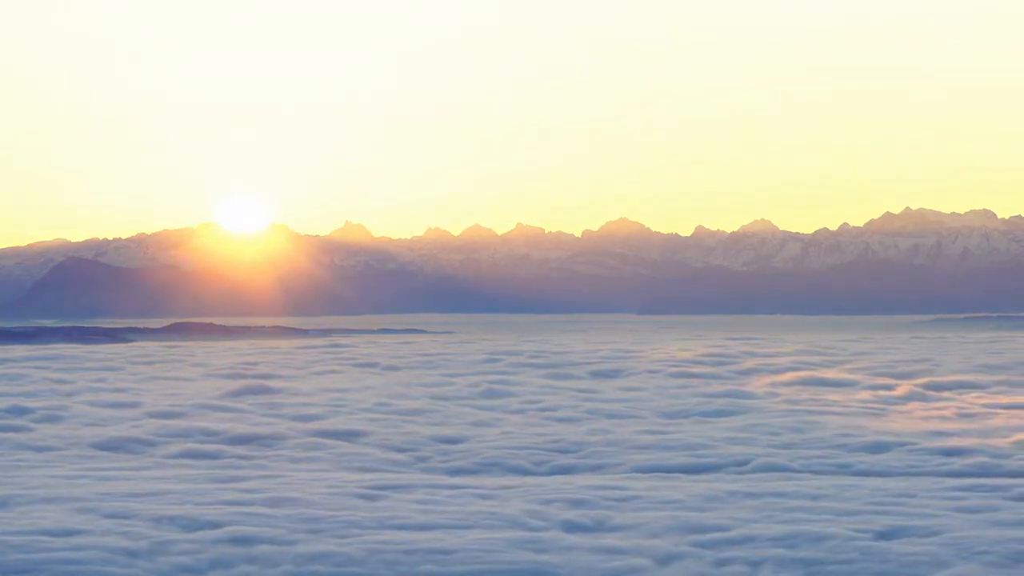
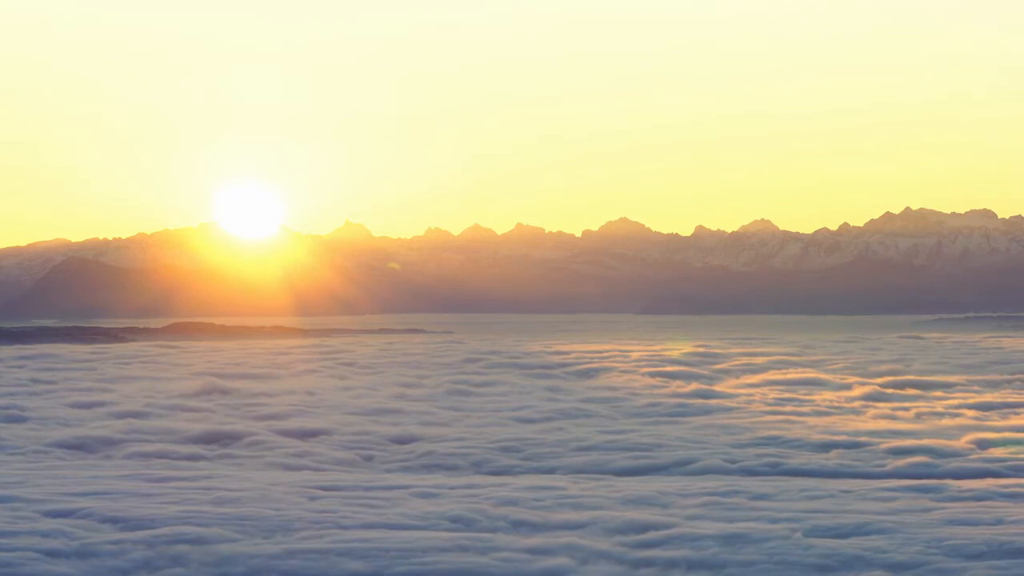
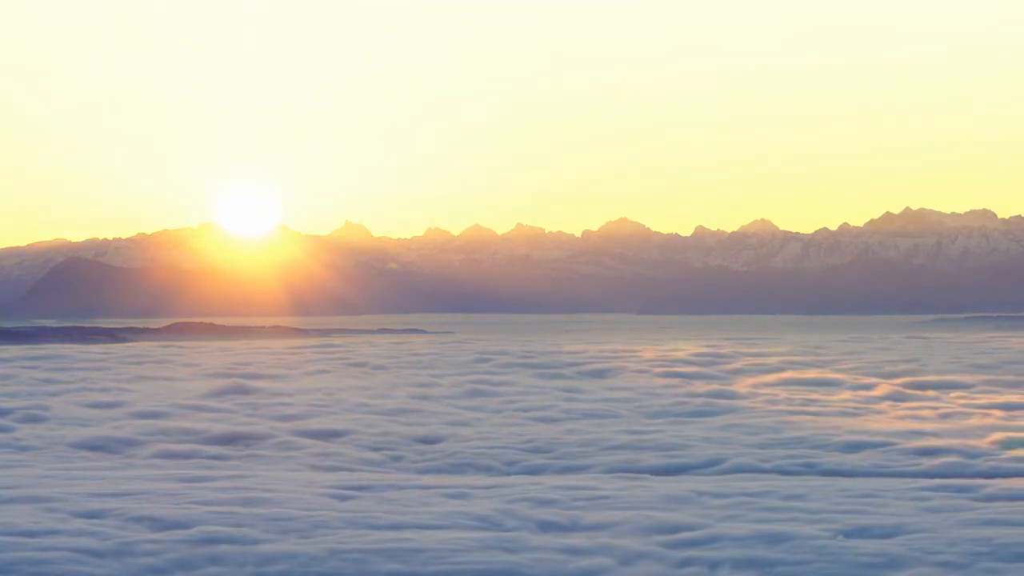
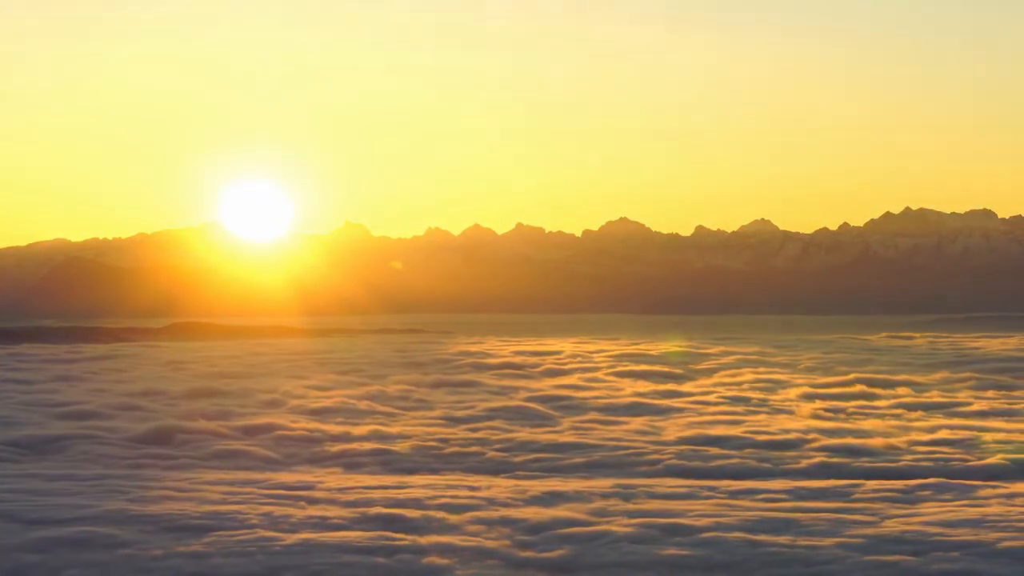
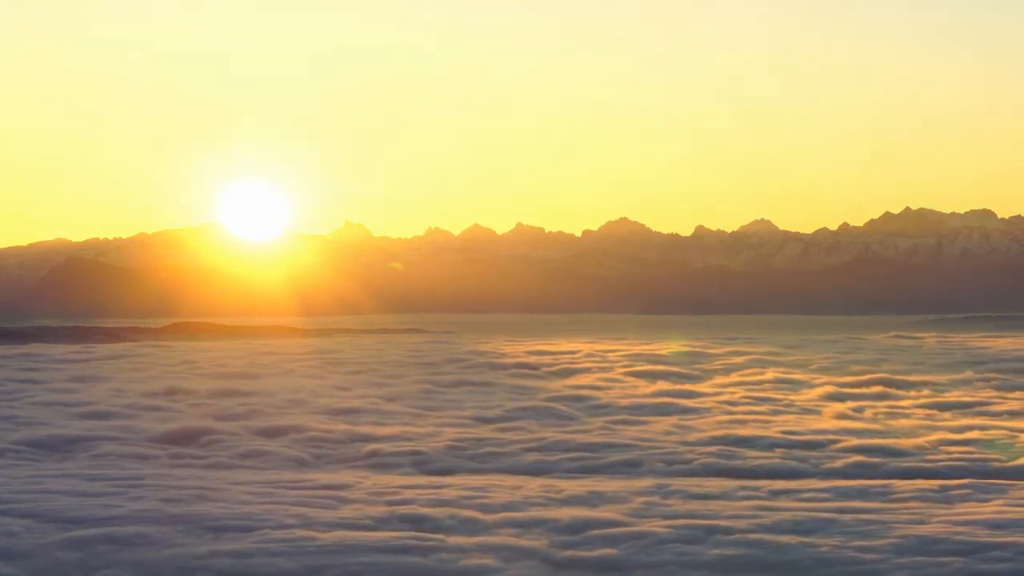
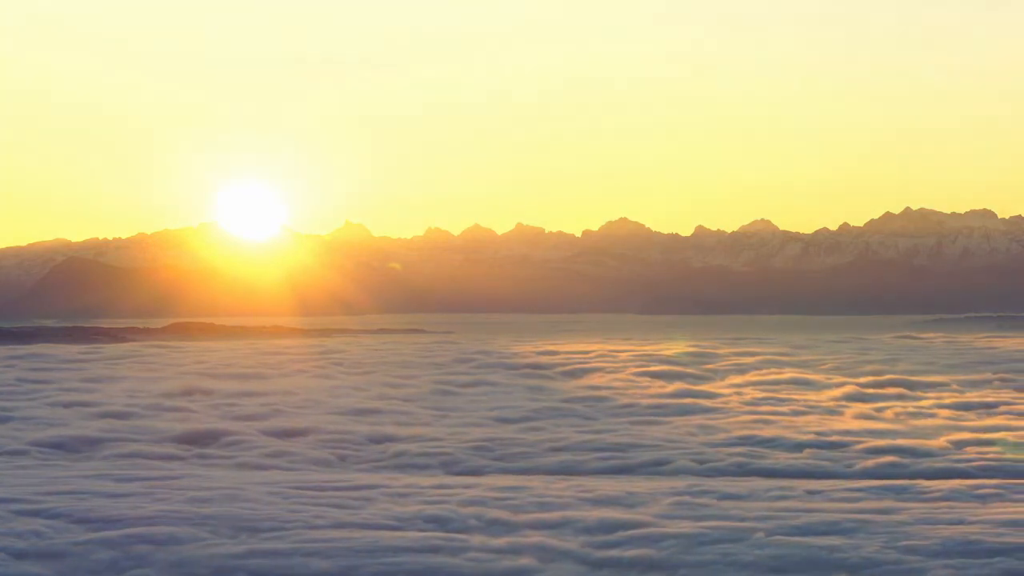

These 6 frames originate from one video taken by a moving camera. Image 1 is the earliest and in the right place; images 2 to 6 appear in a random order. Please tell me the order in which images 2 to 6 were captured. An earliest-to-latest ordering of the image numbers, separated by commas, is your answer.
3, 2, 6, 5, 4
